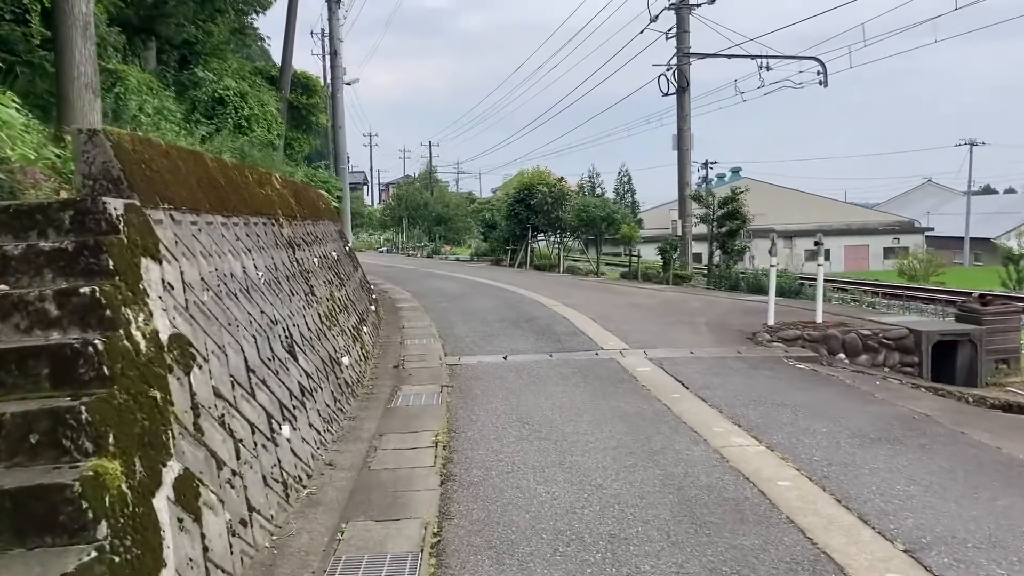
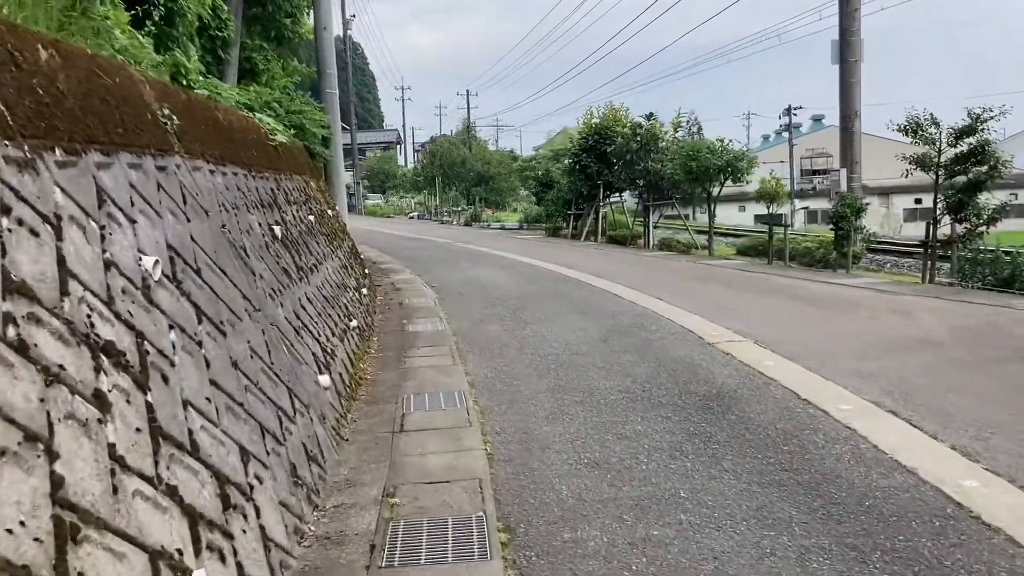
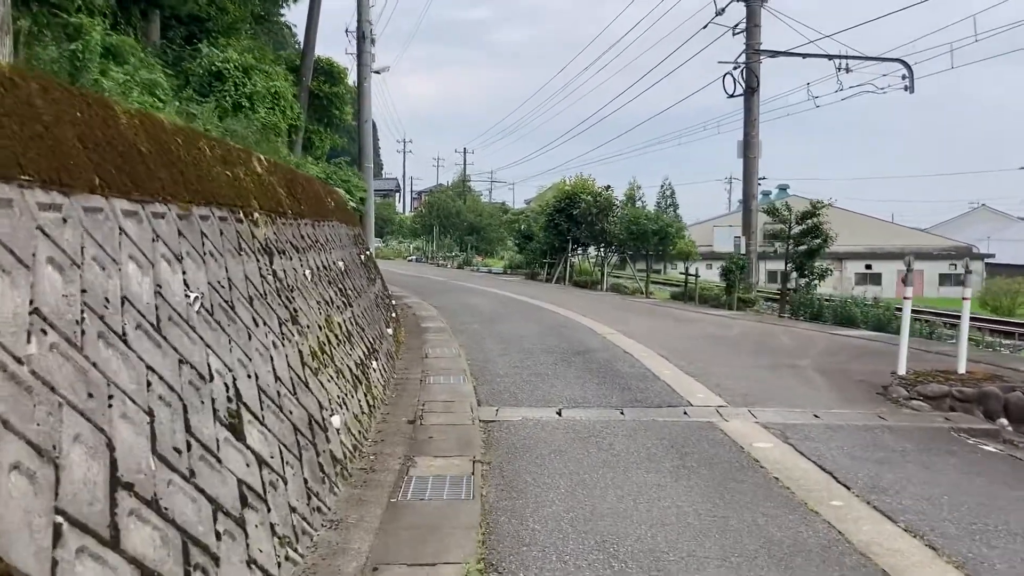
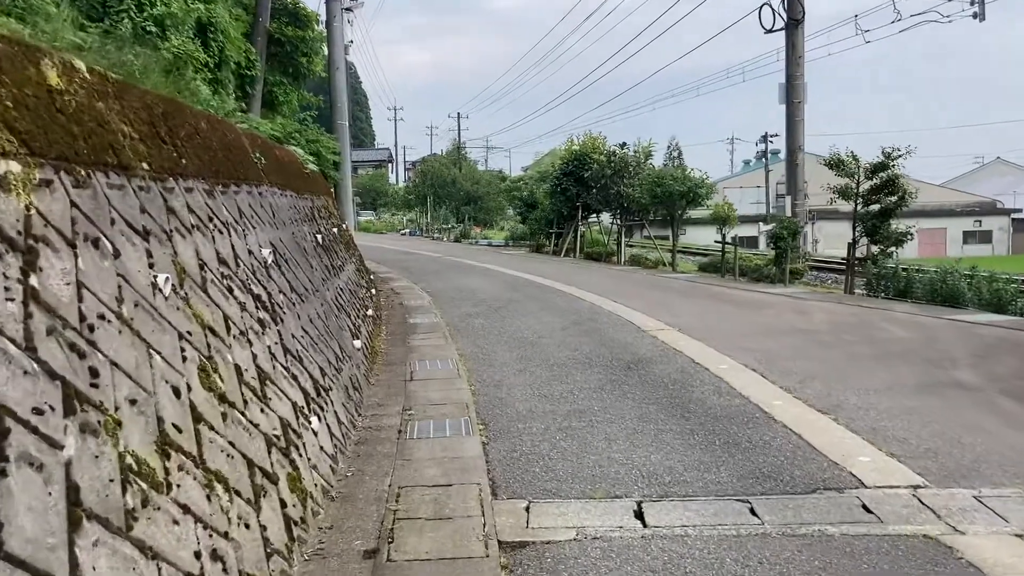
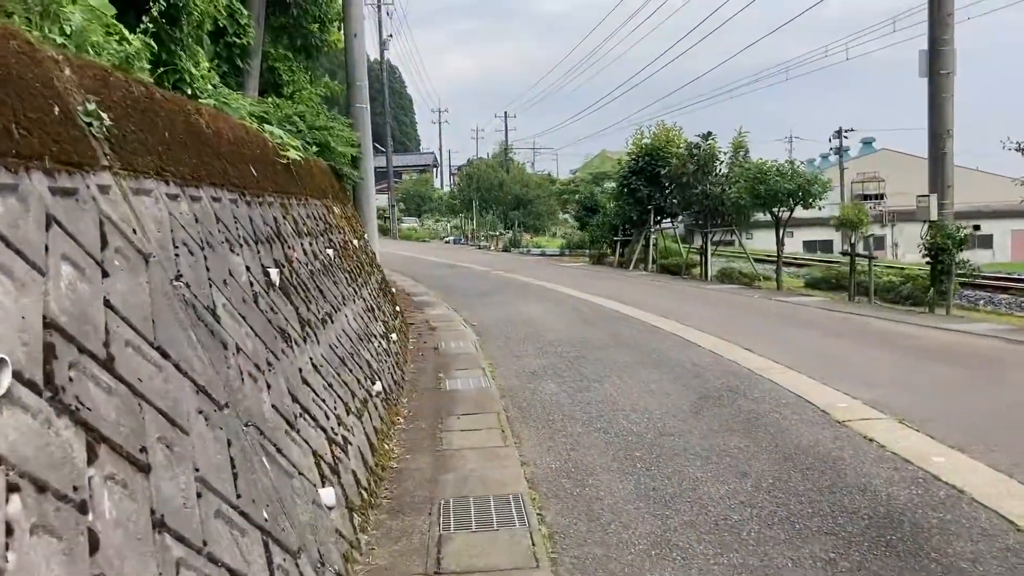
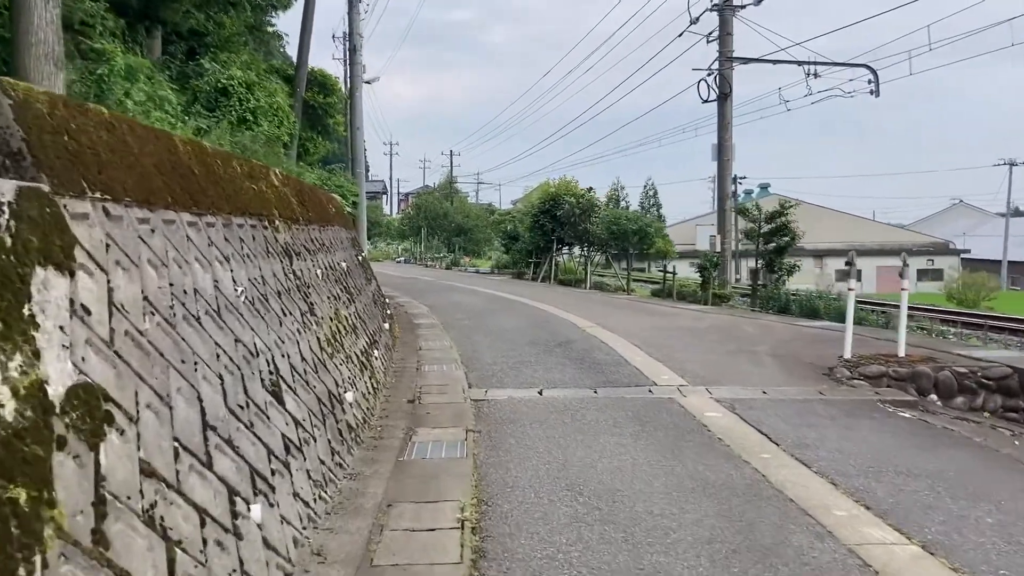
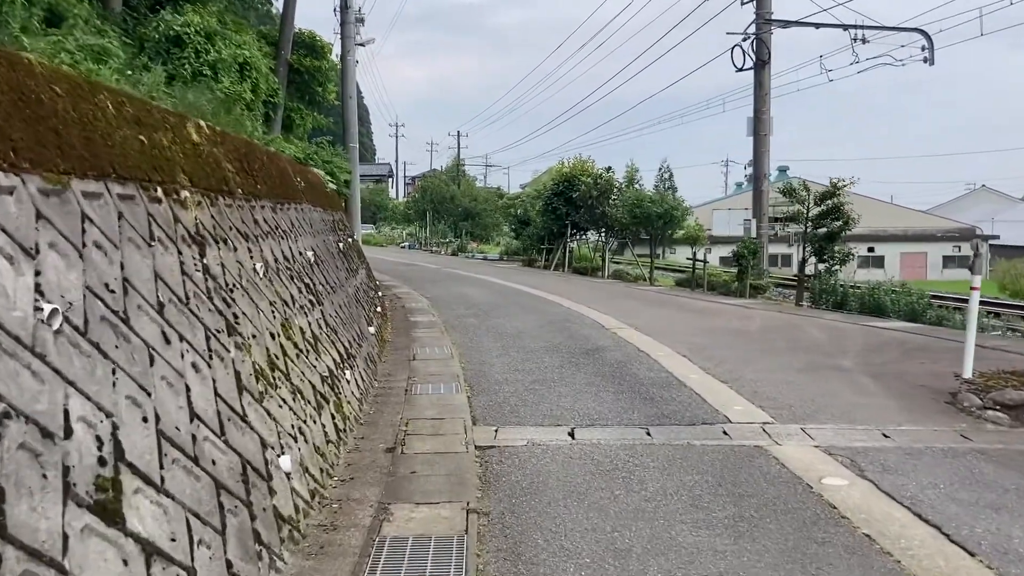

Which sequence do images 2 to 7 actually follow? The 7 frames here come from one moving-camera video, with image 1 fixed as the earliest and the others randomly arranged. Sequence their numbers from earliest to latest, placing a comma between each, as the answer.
6, 3, 7, 4, 2, 5
